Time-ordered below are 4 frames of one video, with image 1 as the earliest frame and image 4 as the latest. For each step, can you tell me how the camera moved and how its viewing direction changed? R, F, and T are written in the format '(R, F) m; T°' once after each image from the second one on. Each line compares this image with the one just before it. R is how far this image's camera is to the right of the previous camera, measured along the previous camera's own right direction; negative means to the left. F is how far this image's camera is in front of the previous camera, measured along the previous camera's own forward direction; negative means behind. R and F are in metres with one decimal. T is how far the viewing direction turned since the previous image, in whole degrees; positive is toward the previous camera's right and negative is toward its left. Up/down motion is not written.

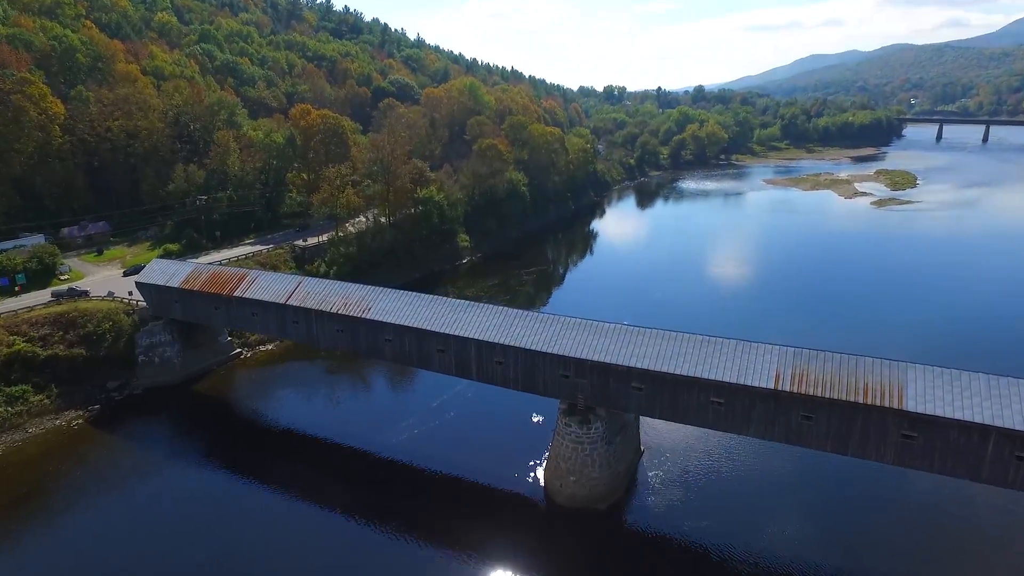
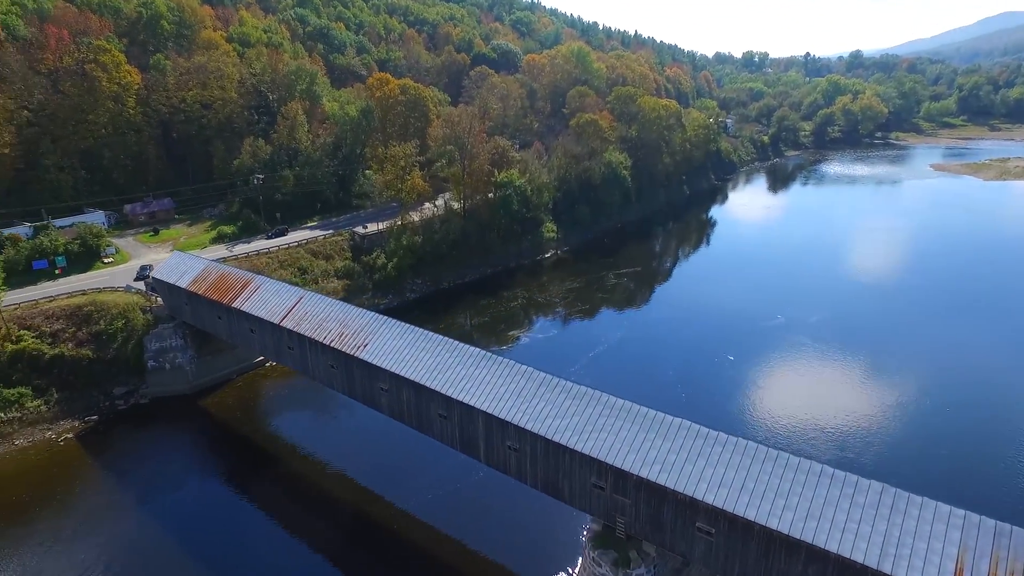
(+3.2, +10.0) m; -11°
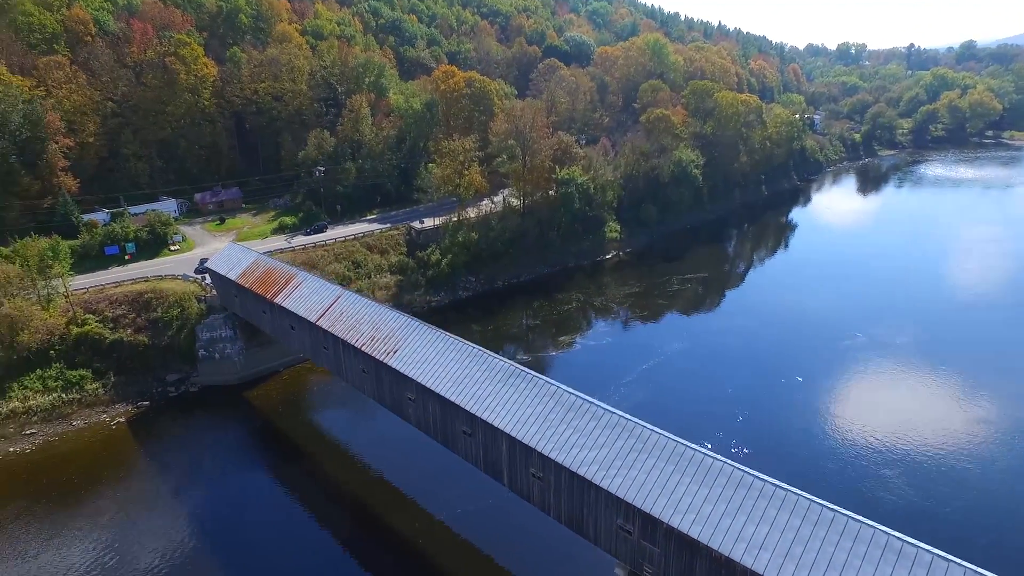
(+1.3, +1.9) m; -7°
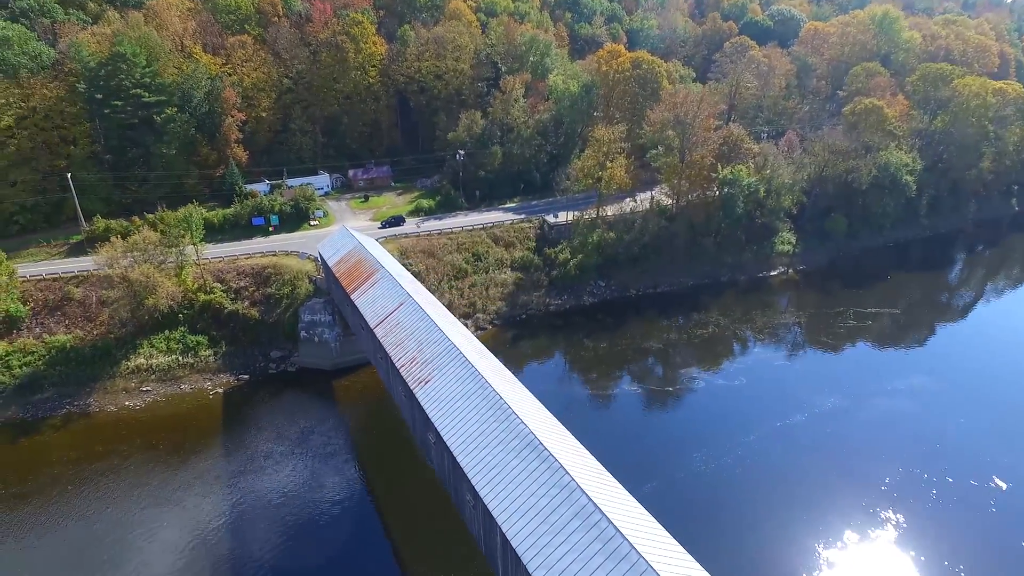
(+4.4, +5.6) m; -17°
